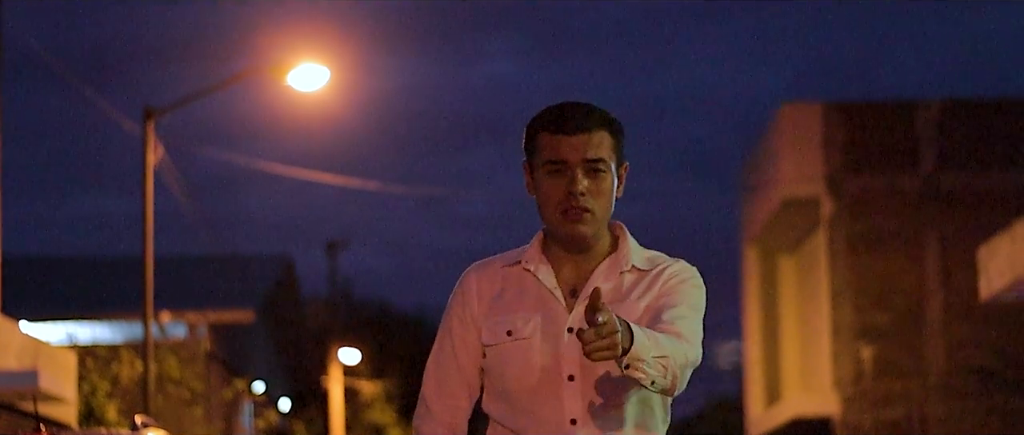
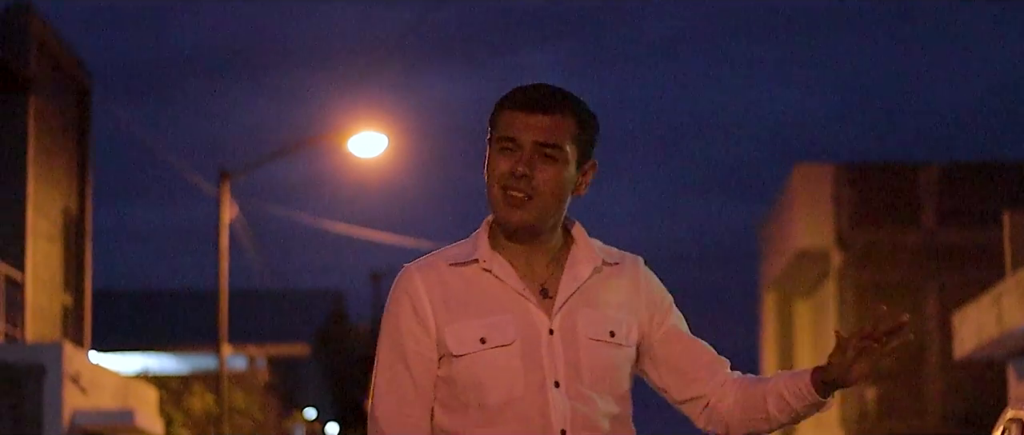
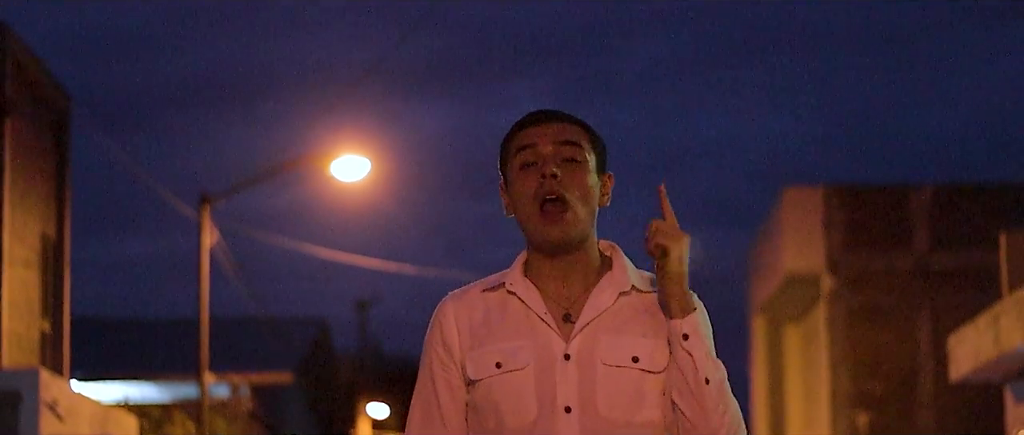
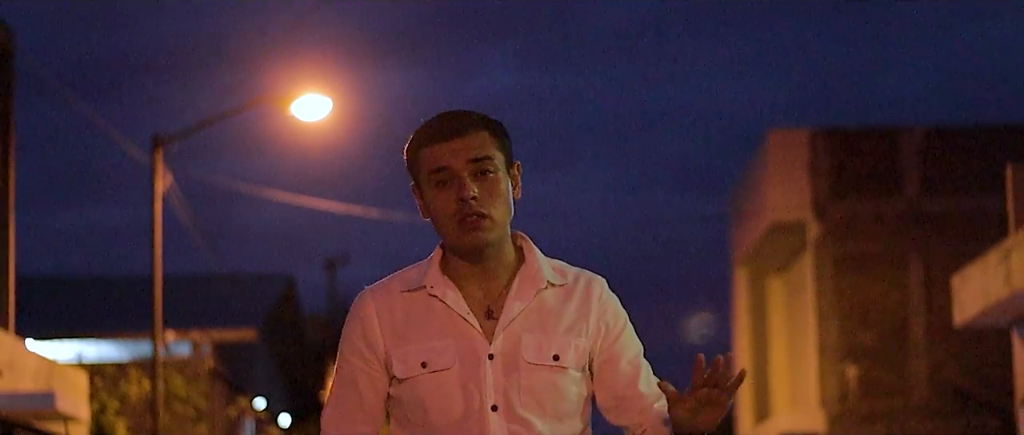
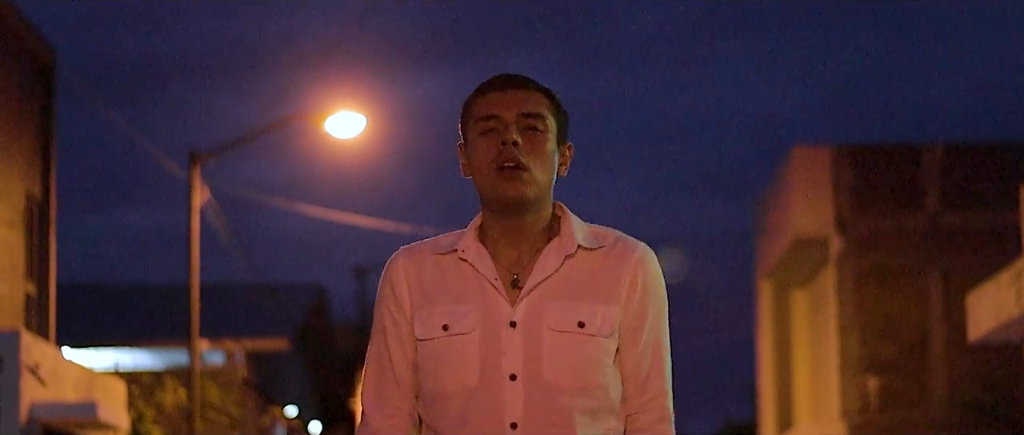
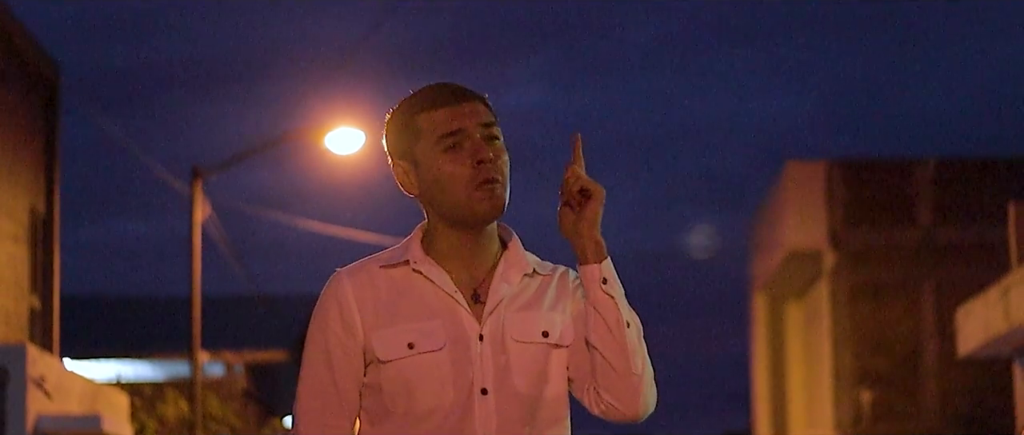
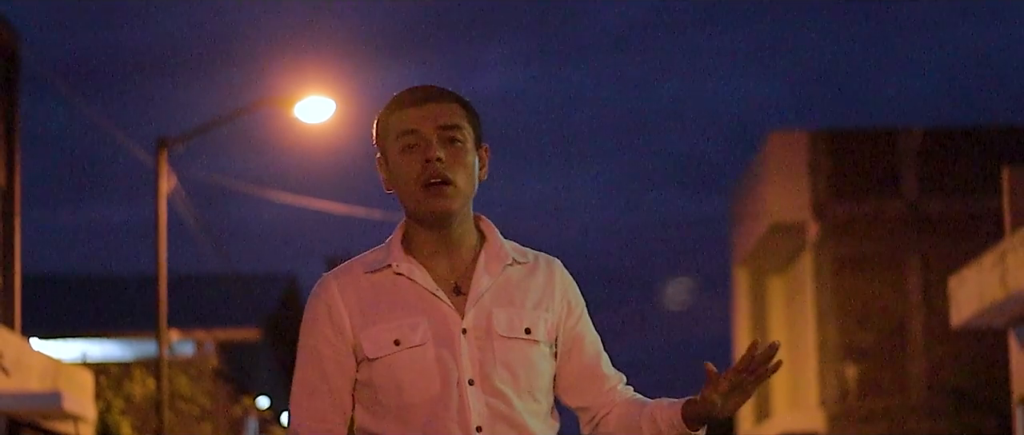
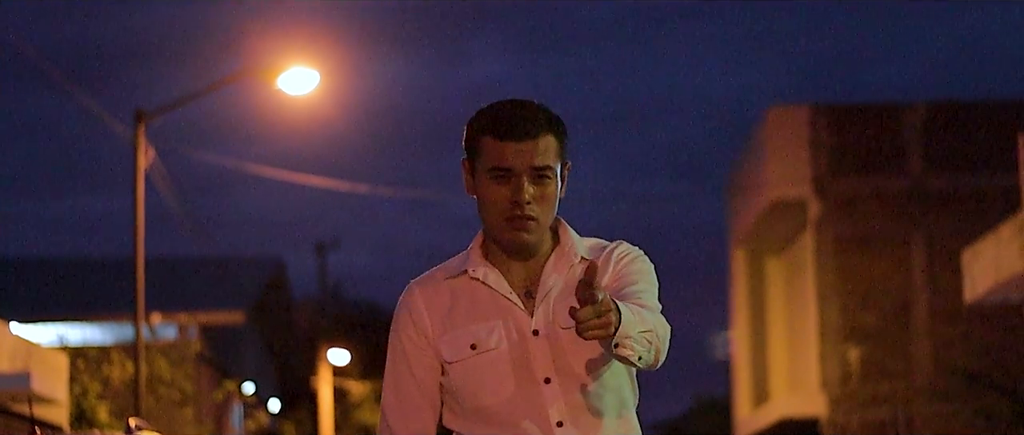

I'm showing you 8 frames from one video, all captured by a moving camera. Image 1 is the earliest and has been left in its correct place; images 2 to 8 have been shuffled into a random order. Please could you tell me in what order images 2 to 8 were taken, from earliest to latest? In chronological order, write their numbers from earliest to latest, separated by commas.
8, 4, 7, 5, 6, 3, 2
